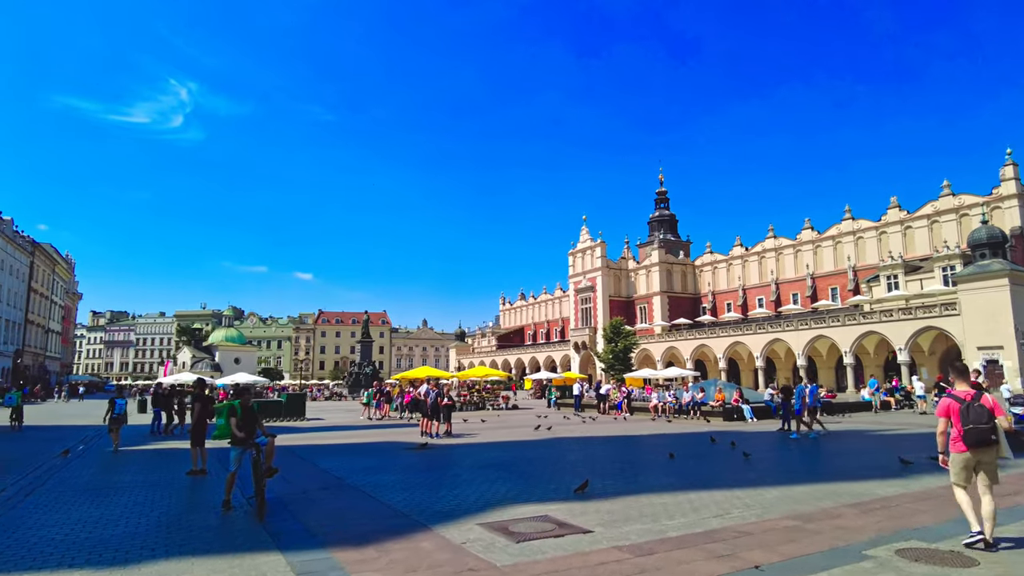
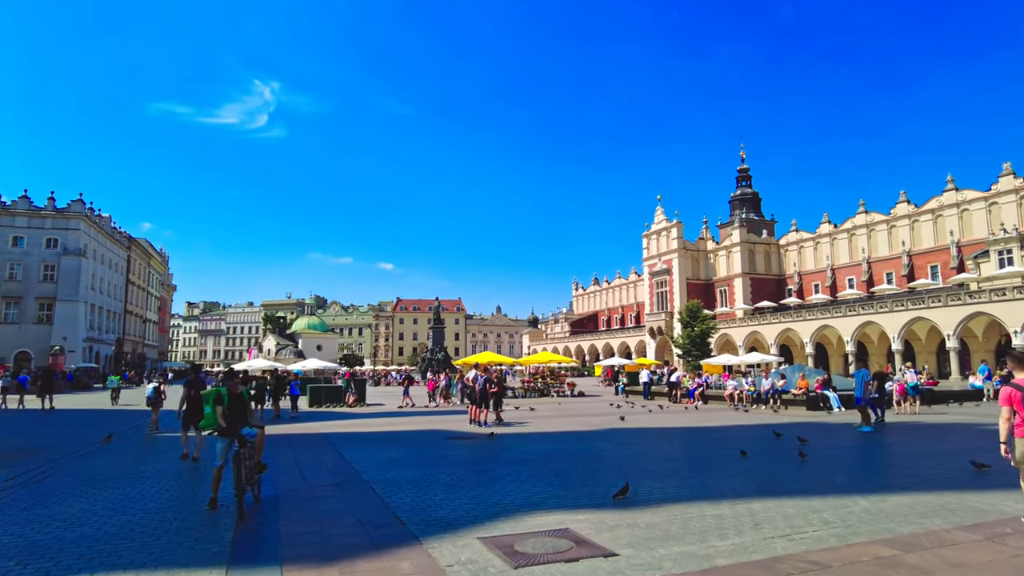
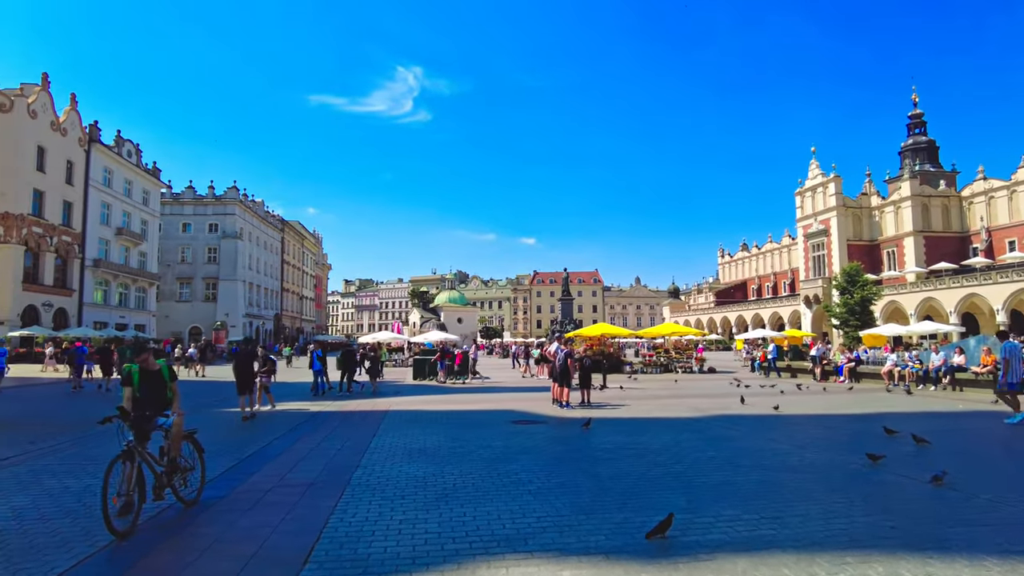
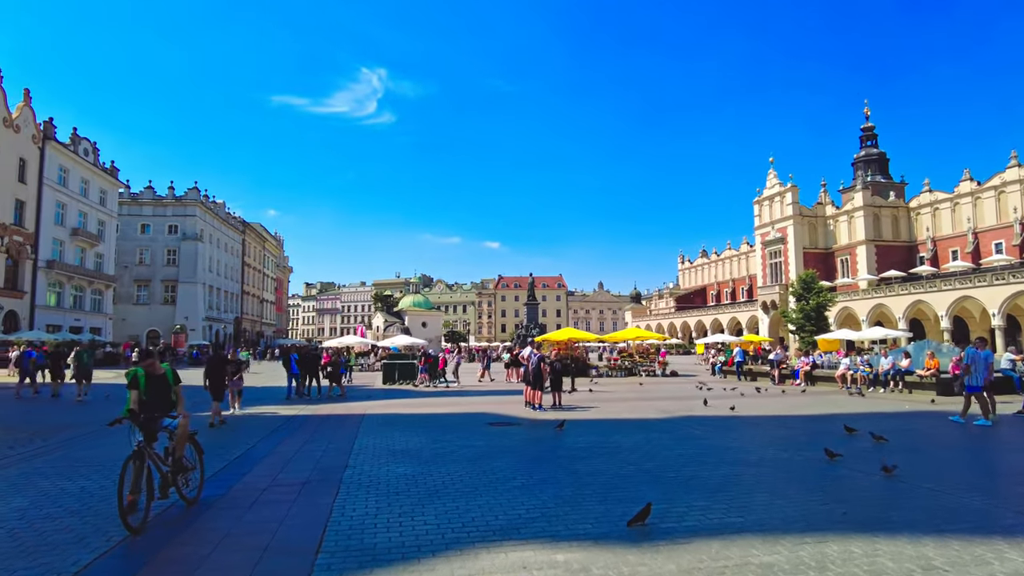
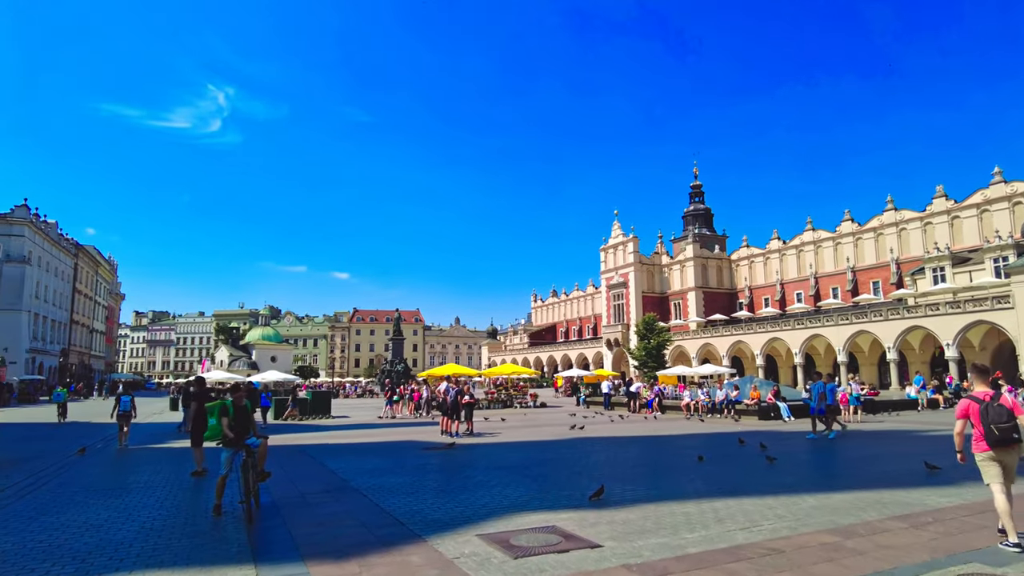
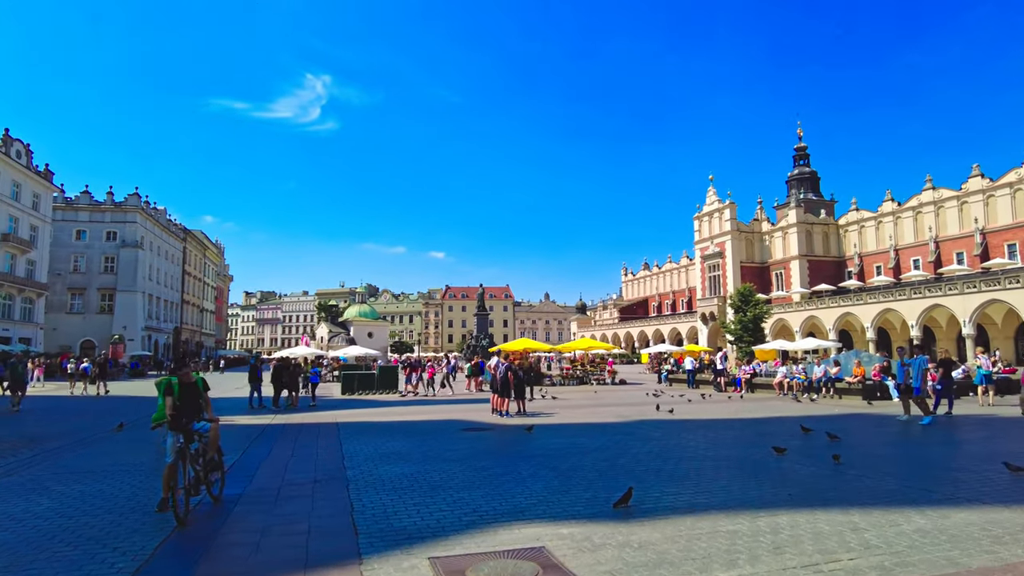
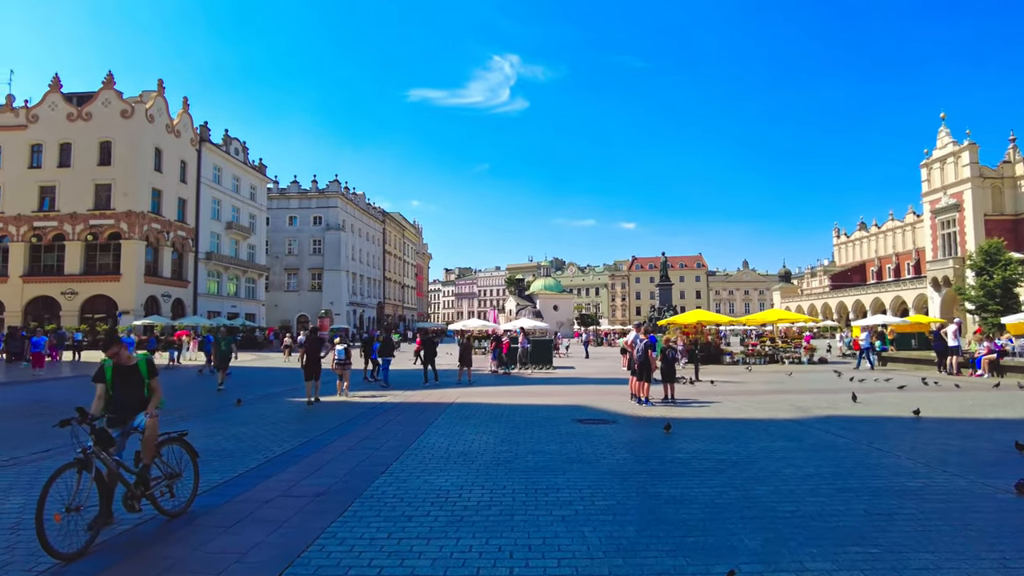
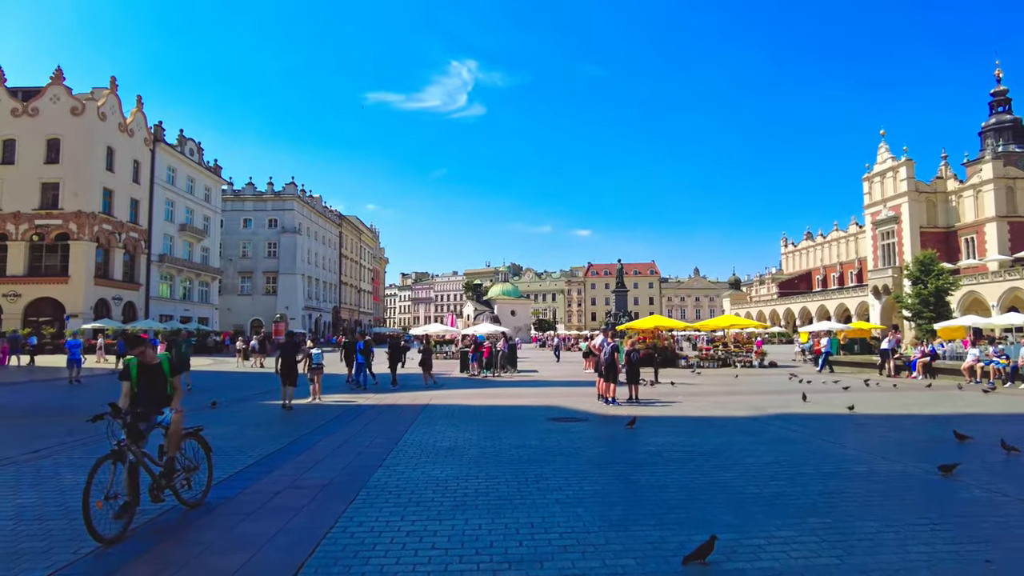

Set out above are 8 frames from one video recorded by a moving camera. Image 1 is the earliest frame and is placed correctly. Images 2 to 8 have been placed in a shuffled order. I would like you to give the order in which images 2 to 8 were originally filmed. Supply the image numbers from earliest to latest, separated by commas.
5, 2, 6, 4, 3, 8, 7
